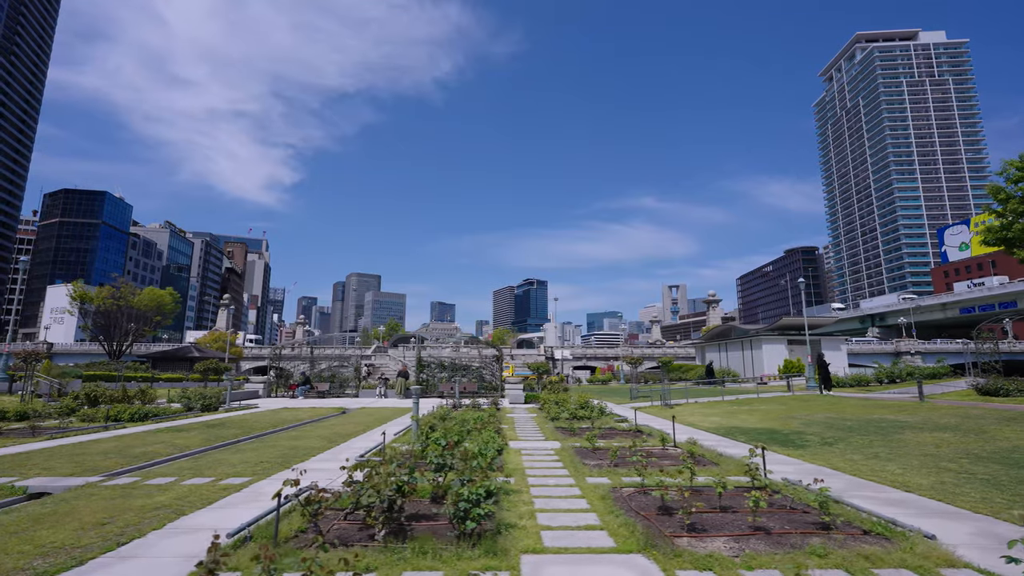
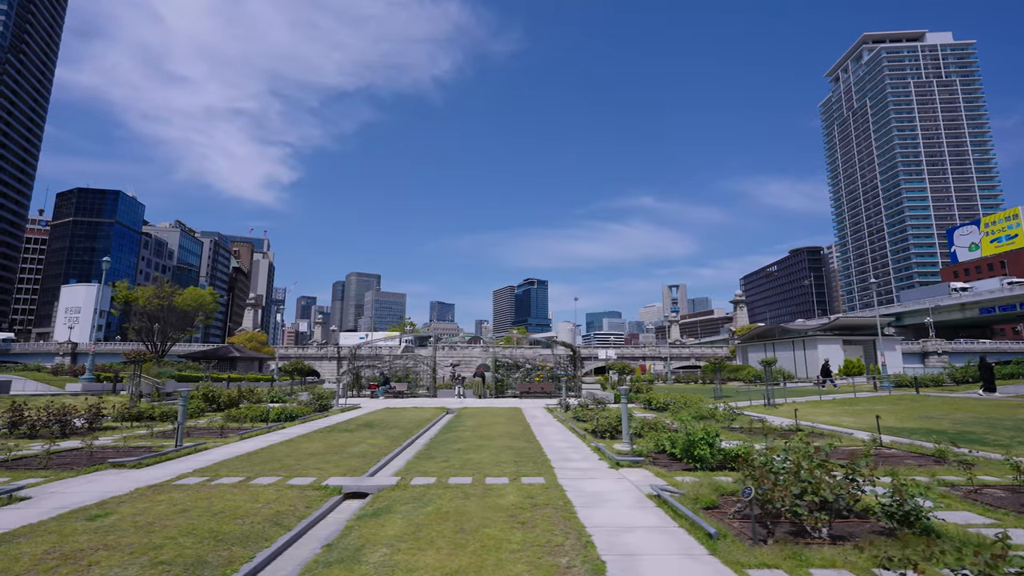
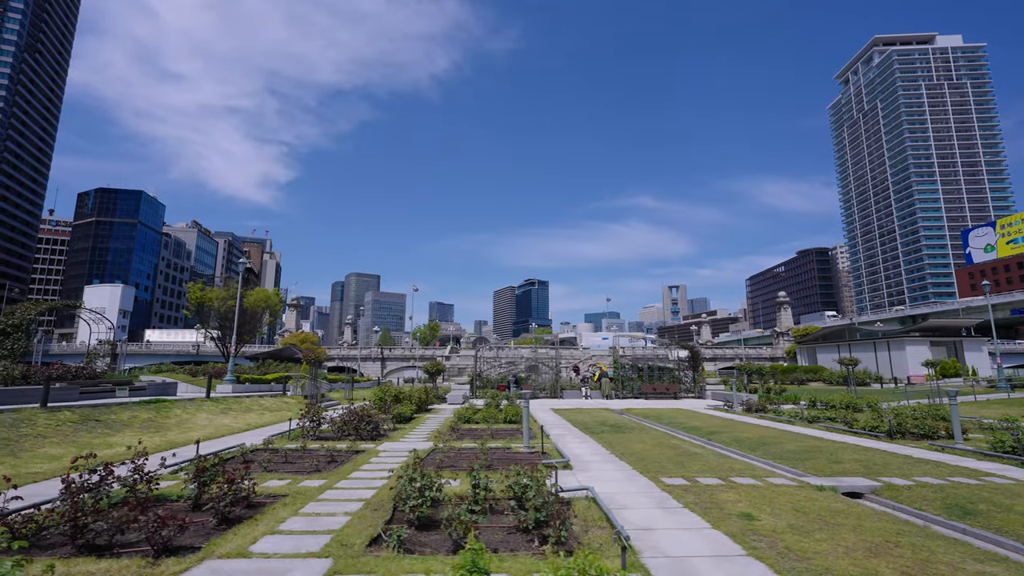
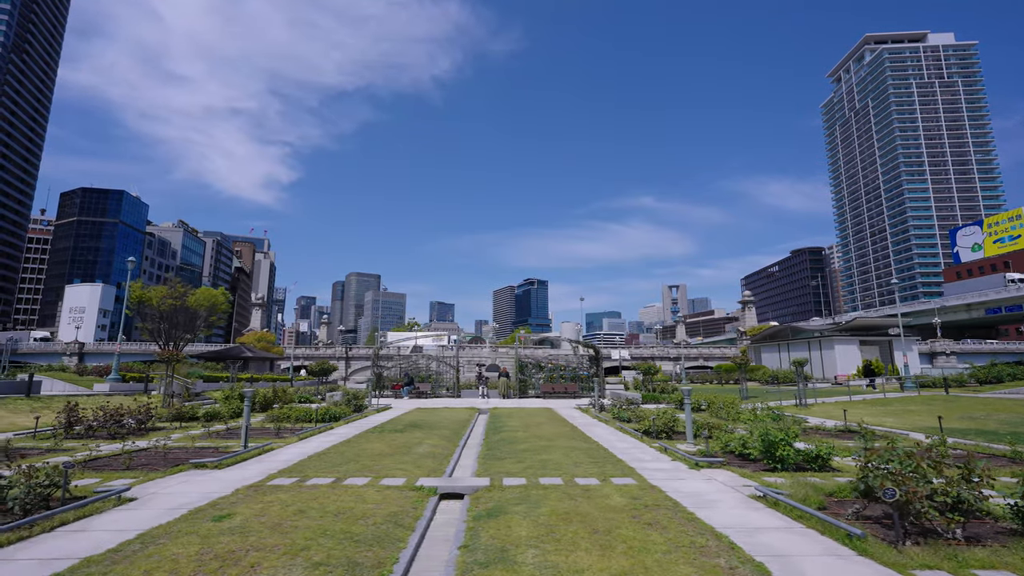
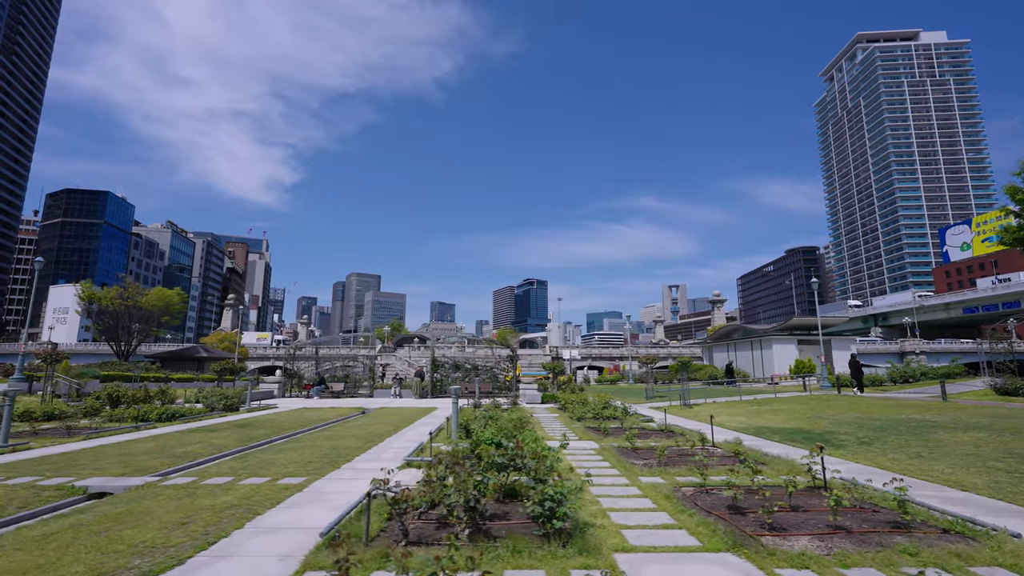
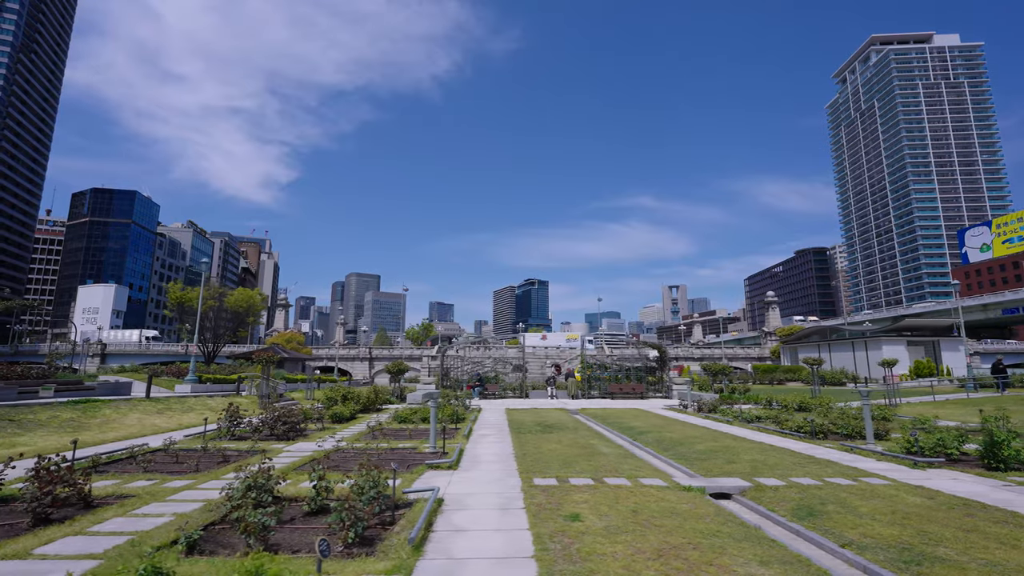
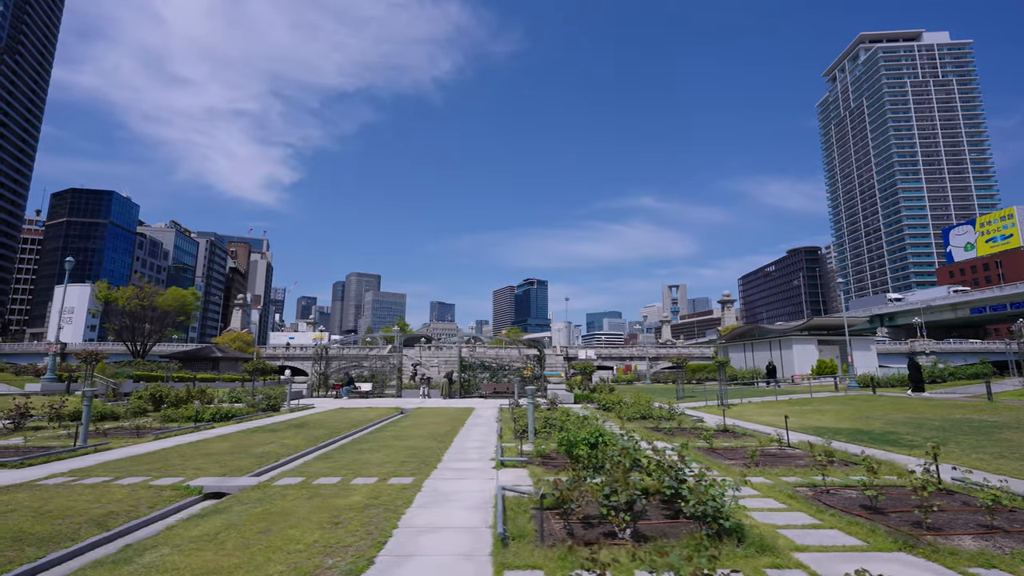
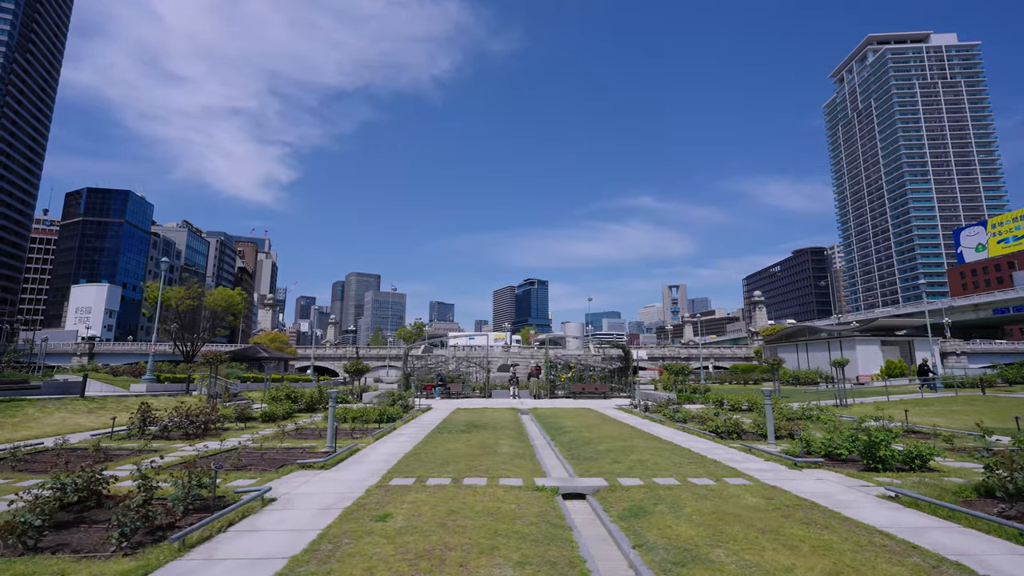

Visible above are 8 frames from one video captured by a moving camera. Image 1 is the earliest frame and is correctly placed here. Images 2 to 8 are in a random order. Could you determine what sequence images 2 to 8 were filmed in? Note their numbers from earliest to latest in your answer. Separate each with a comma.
5, 7, 2, 4, 8, 6, 3
